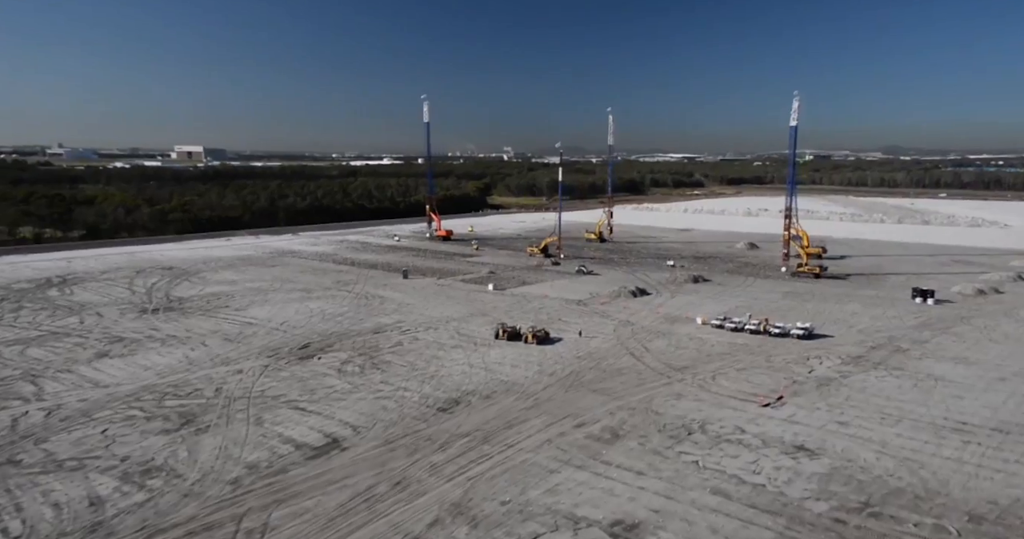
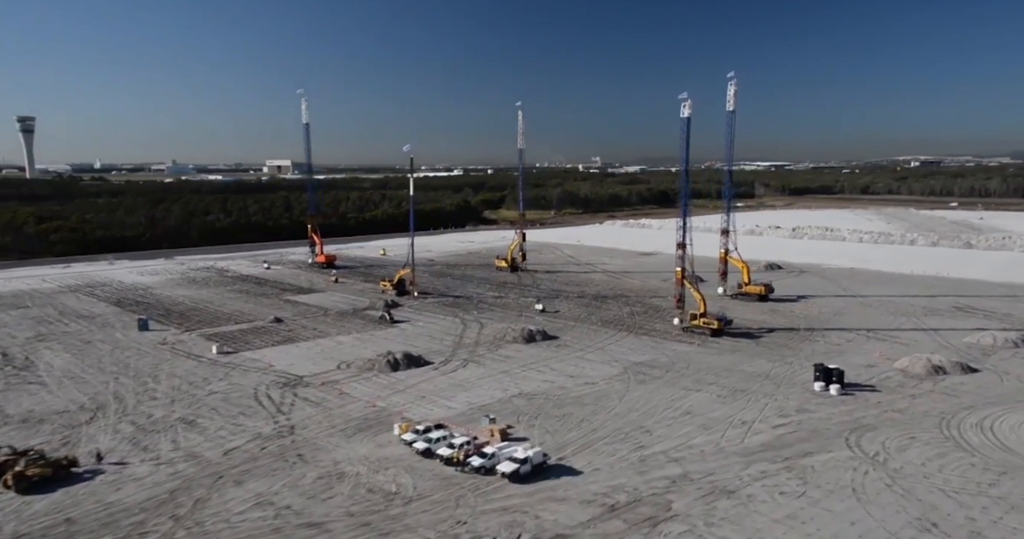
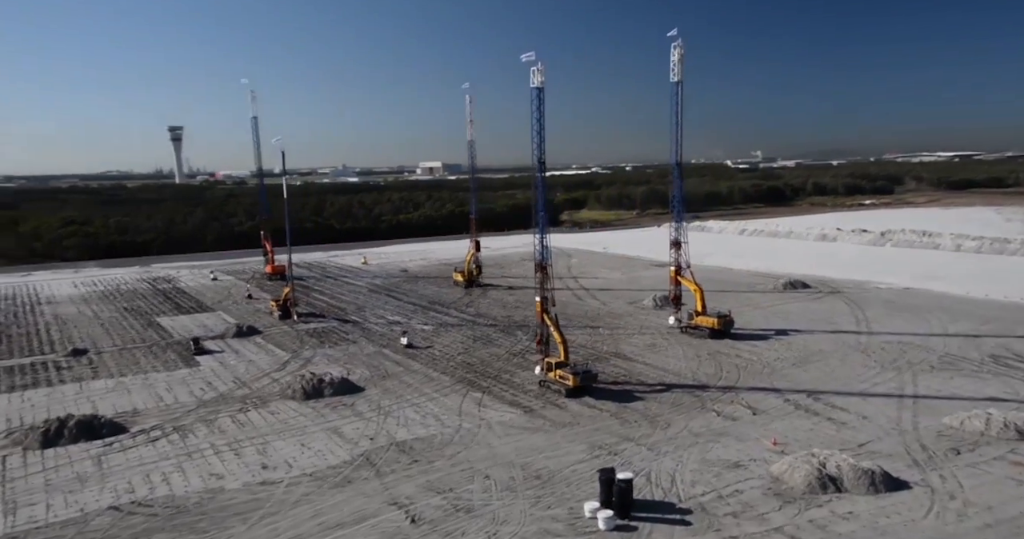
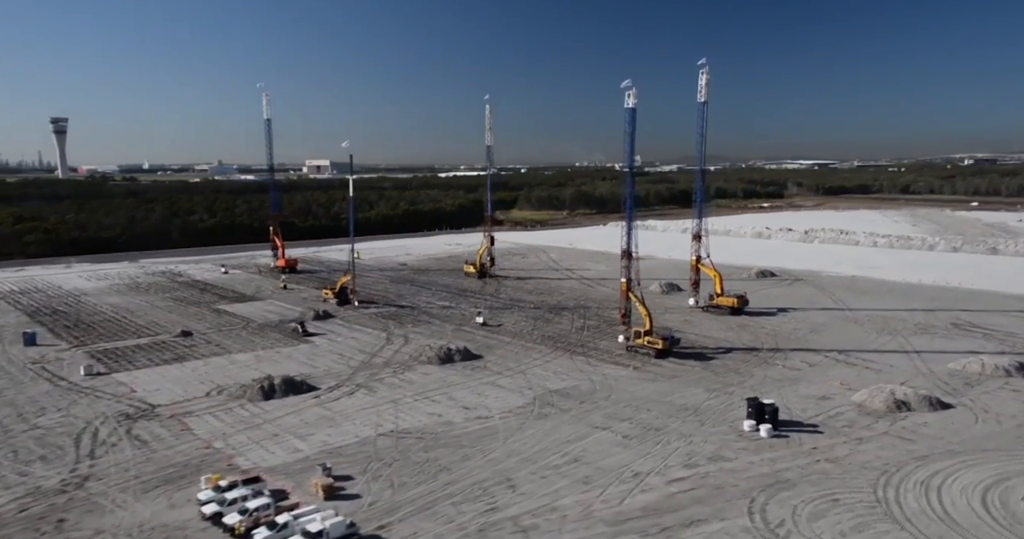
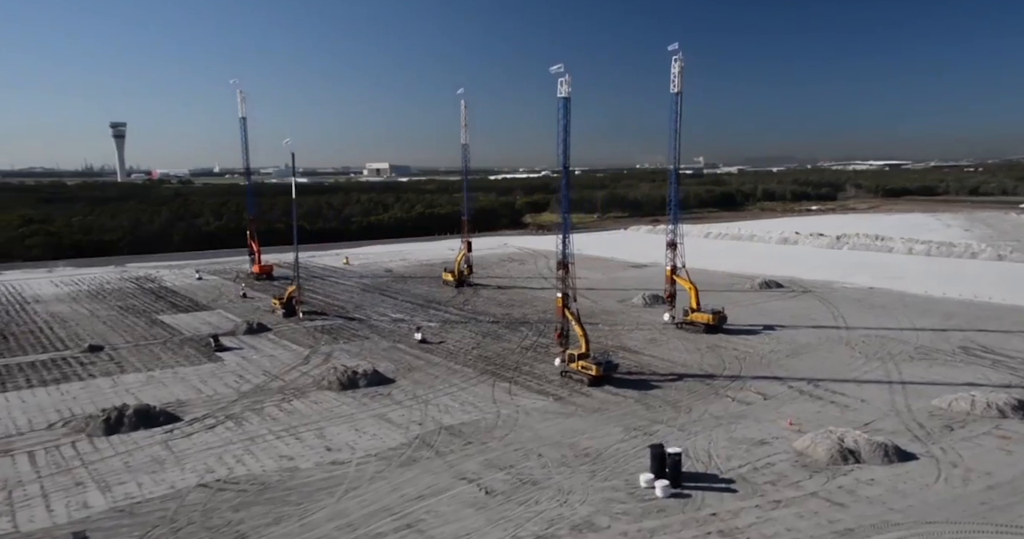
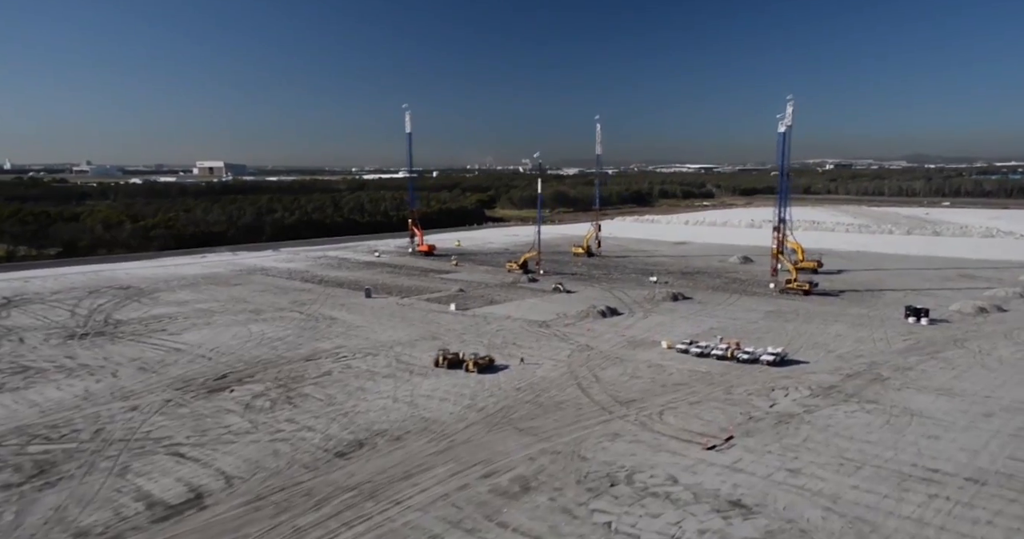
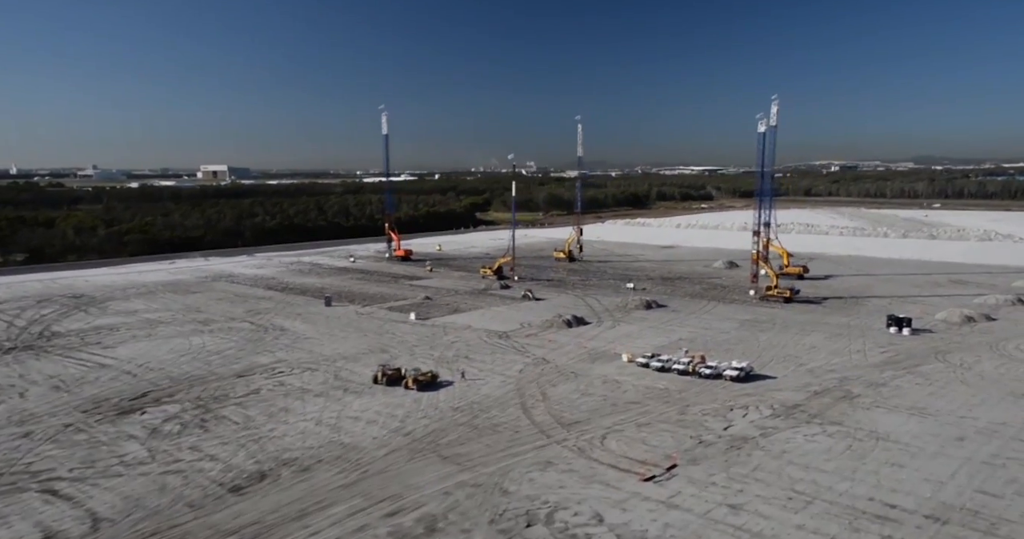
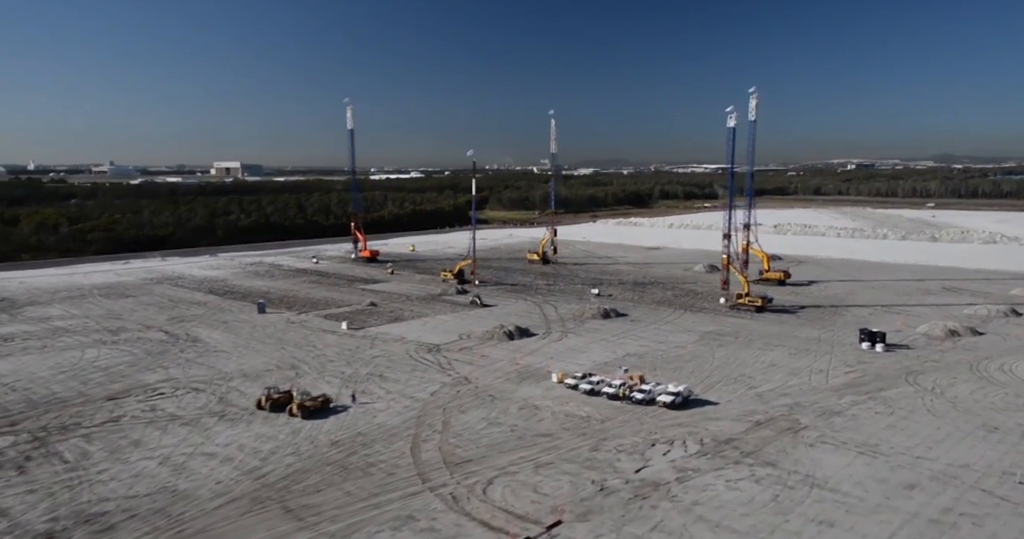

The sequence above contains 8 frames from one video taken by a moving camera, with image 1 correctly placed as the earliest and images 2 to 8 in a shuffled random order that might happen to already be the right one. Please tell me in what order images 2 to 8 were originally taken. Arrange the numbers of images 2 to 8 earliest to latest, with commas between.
6, 7, 8, 2, 4, 5, 3
